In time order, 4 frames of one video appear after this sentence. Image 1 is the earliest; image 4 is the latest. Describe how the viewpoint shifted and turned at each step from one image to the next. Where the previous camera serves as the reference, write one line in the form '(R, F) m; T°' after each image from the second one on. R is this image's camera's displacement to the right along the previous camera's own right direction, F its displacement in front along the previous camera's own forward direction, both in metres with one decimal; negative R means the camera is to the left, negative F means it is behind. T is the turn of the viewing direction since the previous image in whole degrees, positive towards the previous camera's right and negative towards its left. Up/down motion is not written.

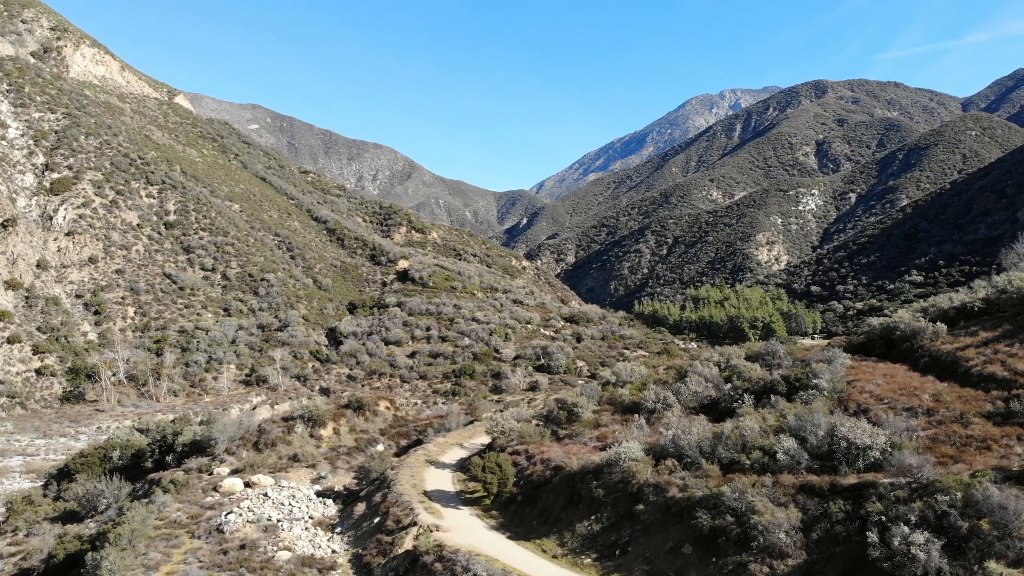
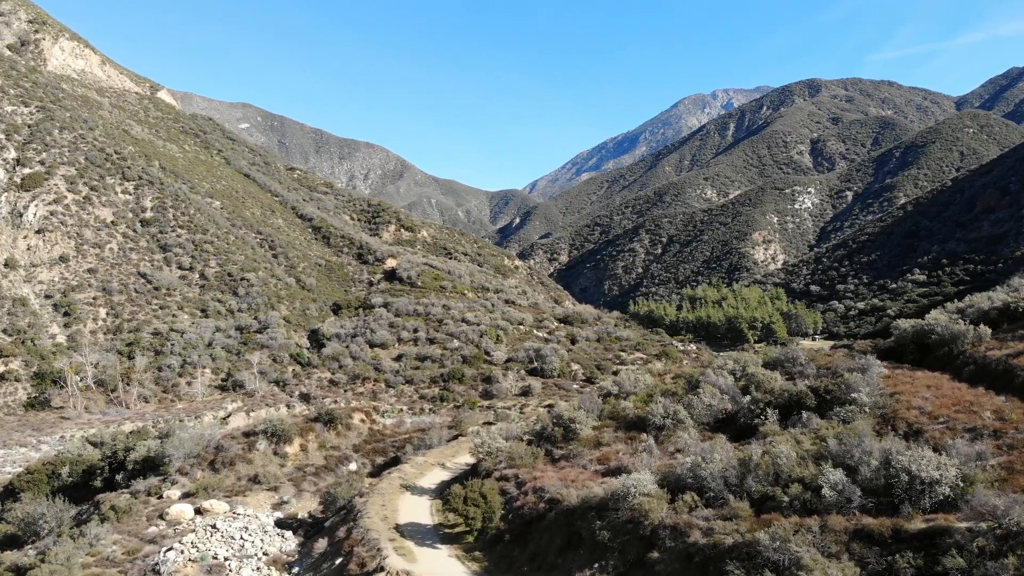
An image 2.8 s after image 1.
(+0.2, +1.8) m; +1°
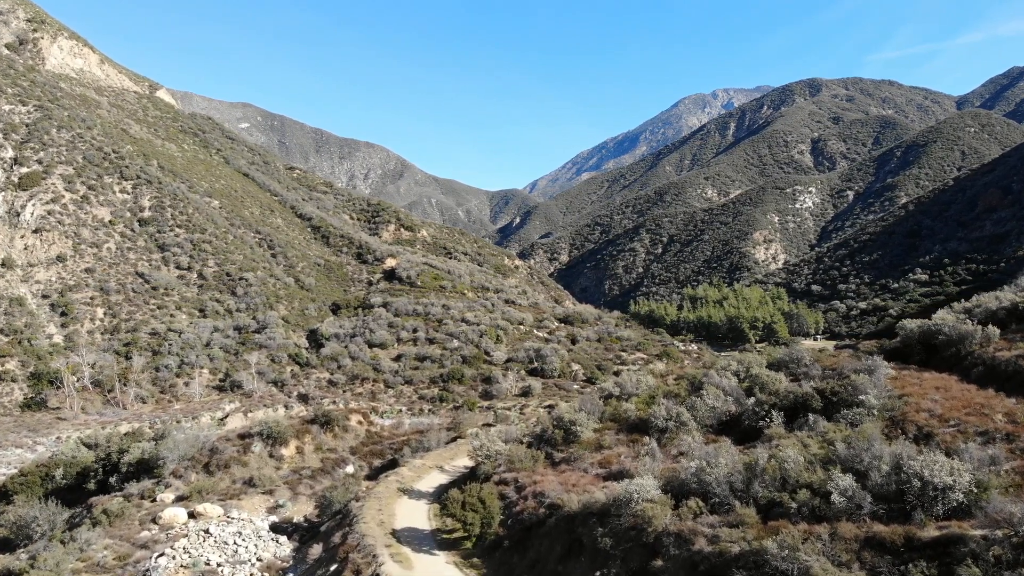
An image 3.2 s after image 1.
(0.0, +0.2) m; 0°
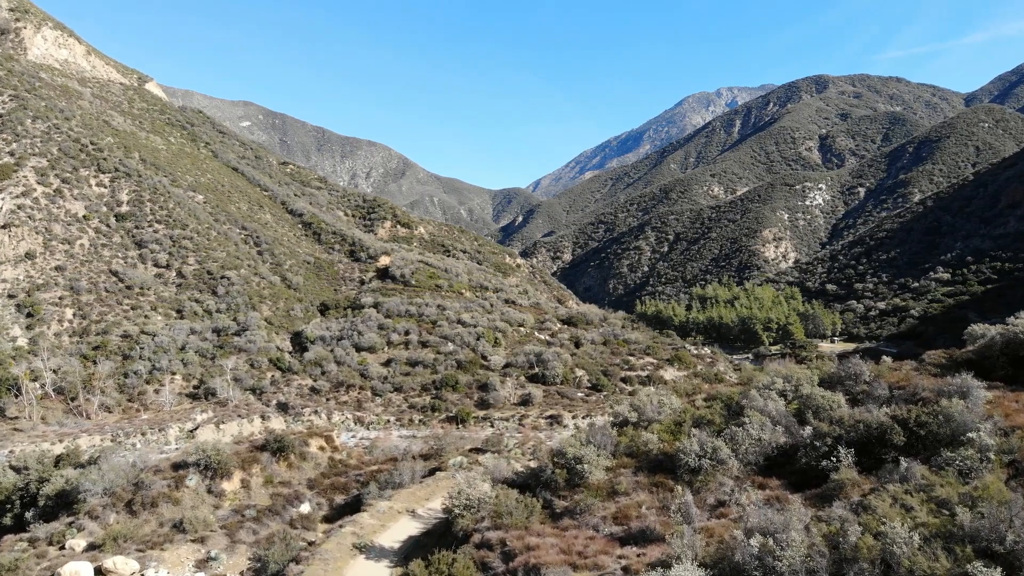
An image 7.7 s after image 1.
(+0.3, +2.6) m; 0°
